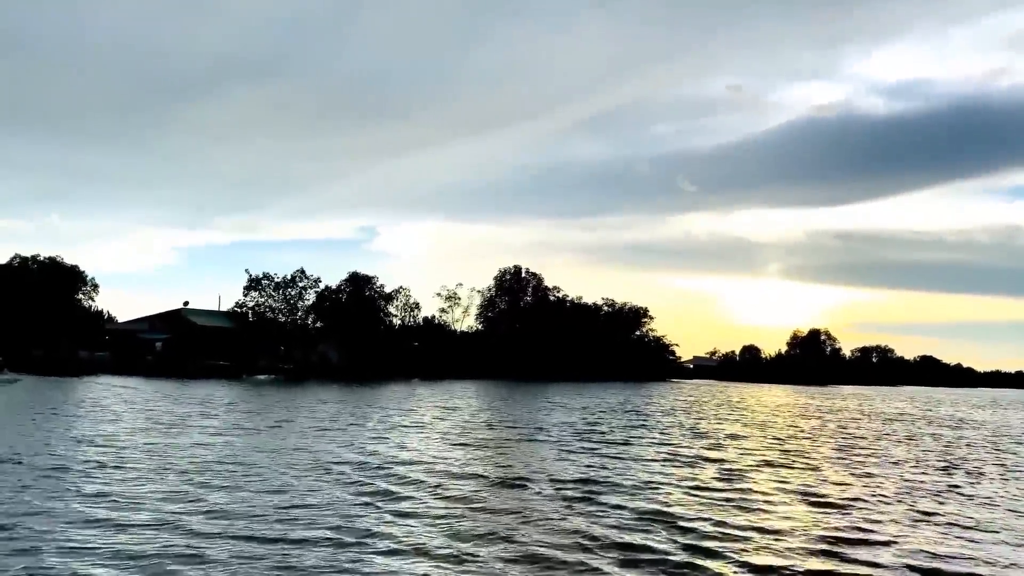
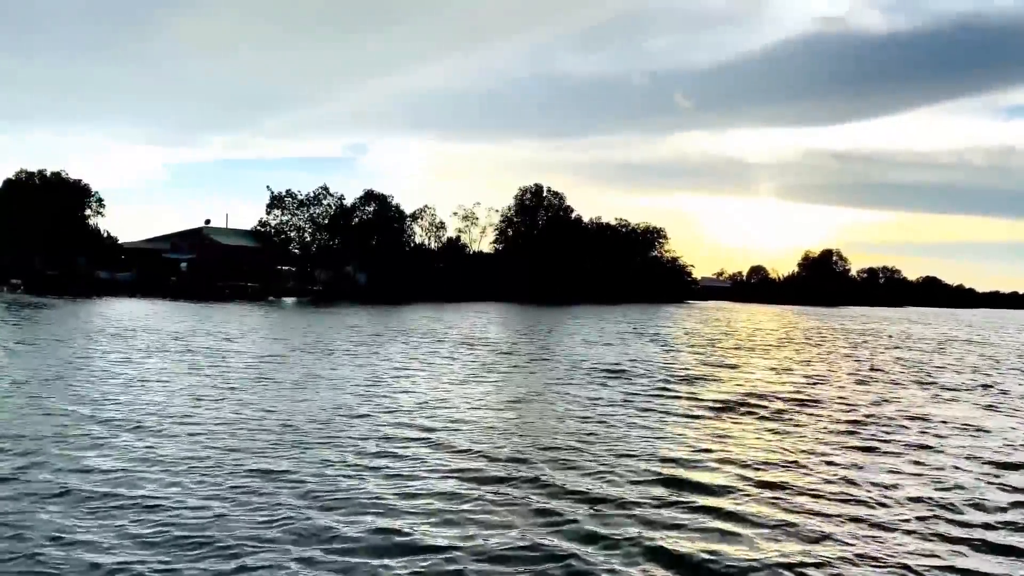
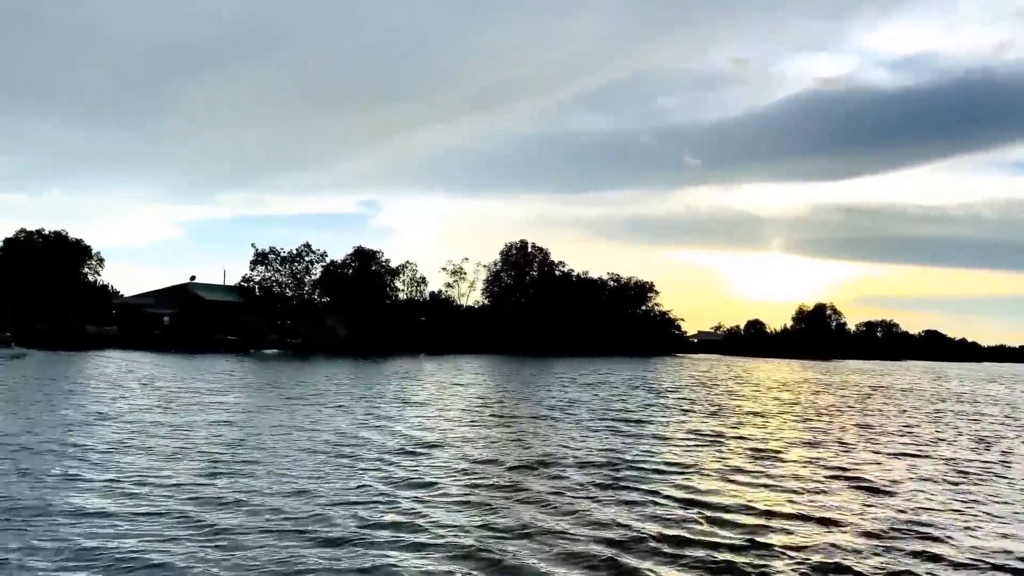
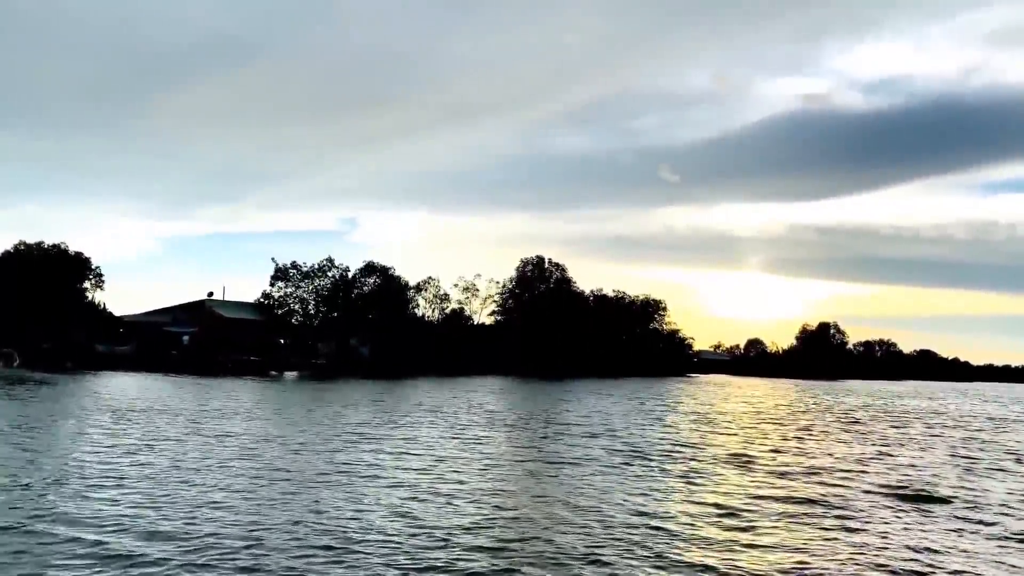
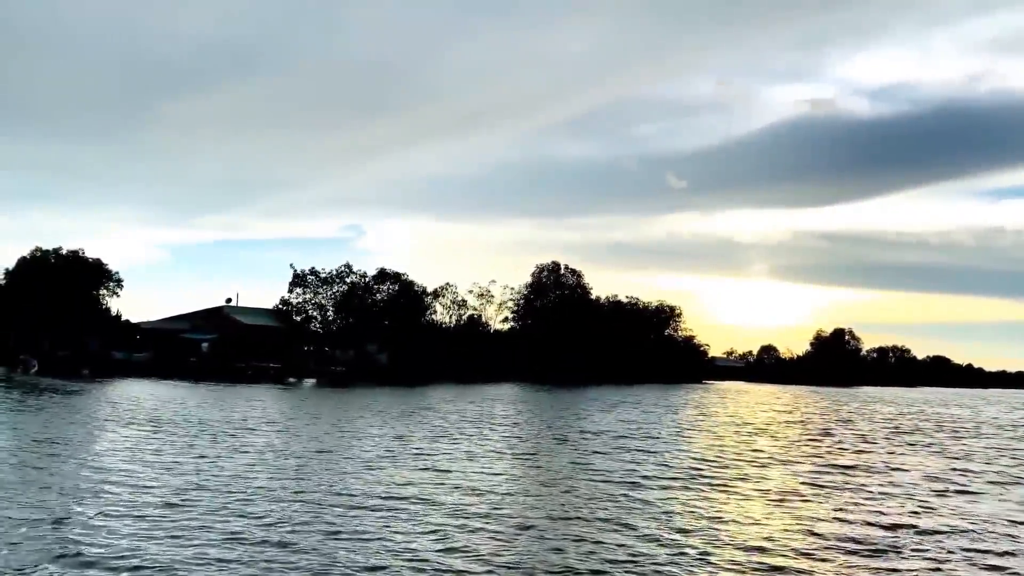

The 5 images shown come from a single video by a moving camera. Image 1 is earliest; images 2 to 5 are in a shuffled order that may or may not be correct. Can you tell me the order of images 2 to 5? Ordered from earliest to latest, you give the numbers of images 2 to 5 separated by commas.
3, 2, 4, 5
